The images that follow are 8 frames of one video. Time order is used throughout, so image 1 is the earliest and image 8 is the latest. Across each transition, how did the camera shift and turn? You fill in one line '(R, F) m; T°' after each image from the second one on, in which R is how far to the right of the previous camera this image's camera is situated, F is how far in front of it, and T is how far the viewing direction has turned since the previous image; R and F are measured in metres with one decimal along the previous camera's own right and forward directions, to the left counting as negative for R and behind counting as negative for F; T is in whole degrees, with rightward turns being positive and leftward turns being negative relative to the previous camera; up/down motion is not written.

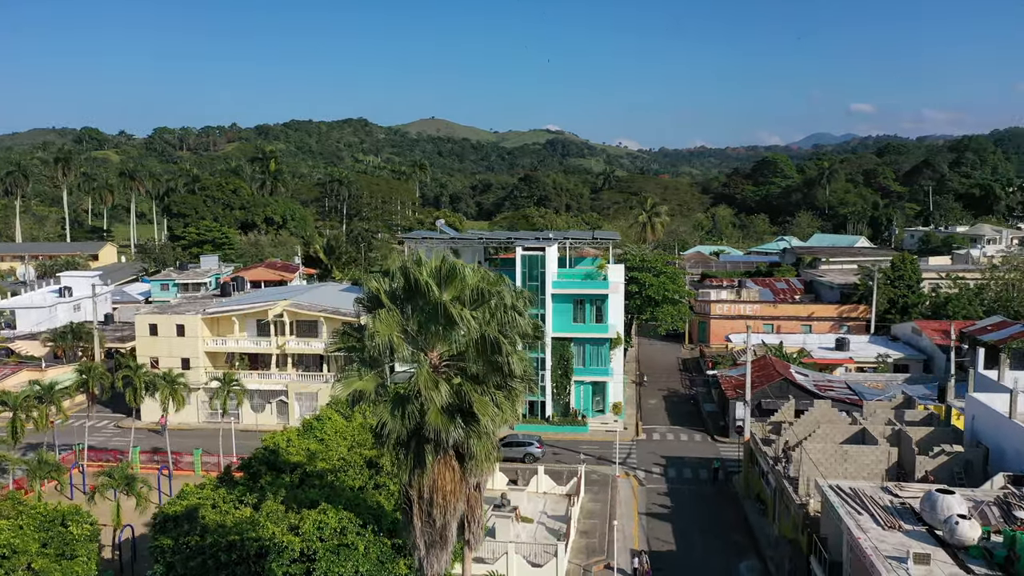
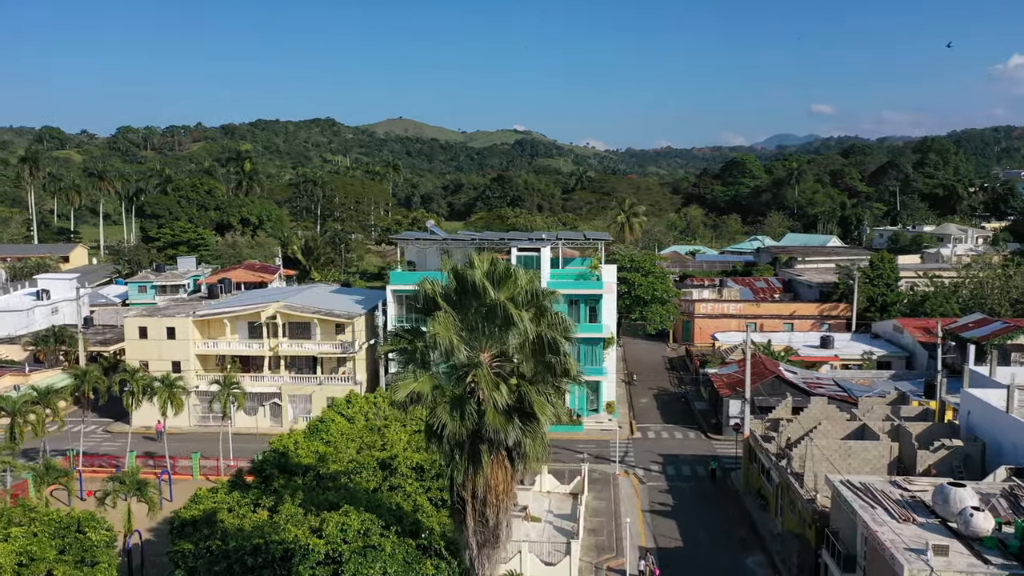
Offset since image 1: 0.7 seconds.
(-1.0, -0.1) m; +2°
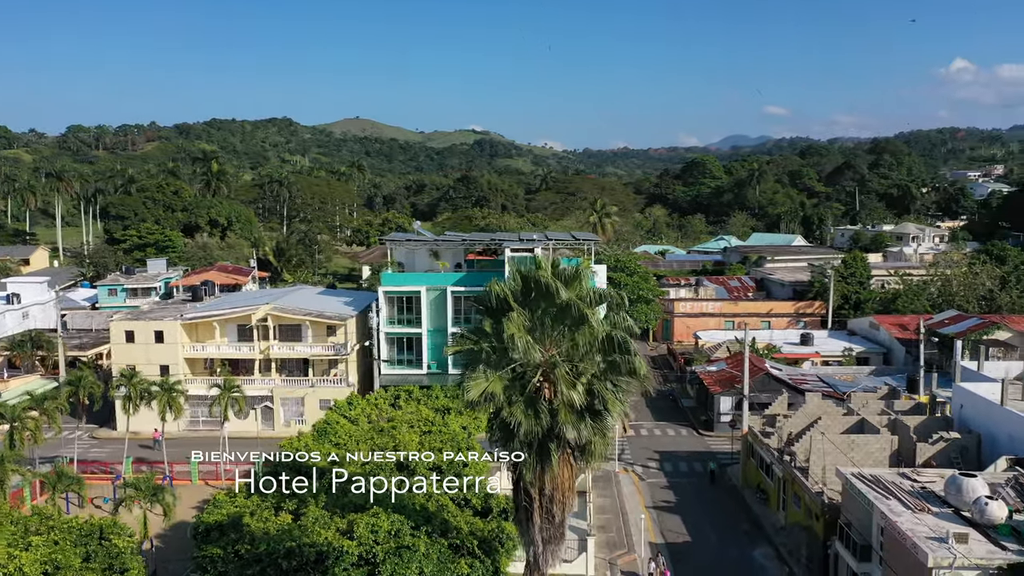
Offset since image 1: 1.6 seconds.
(-1.3, -0.1) m; +3°
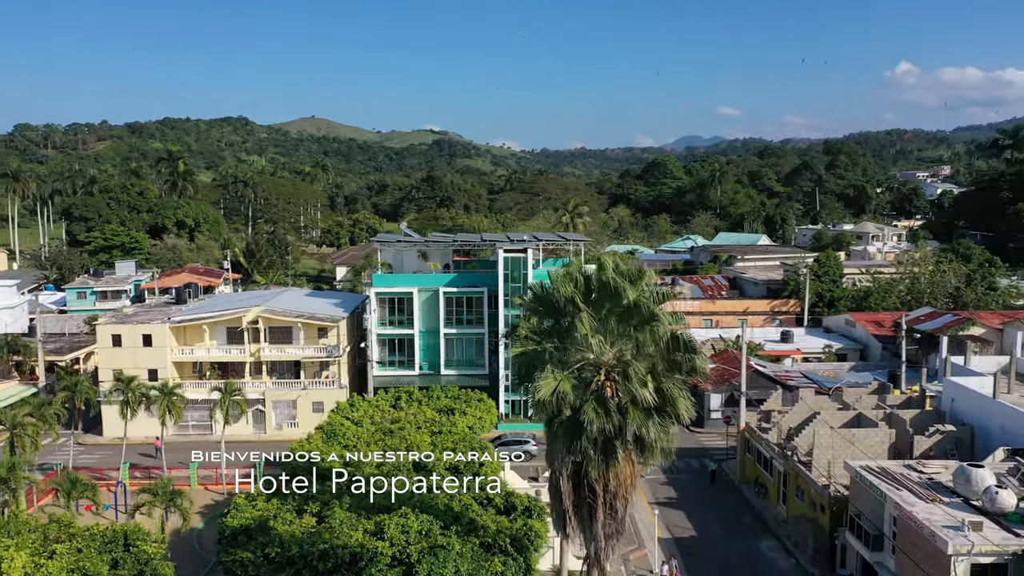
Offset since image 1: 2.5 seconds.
(-1.3, -0.1) m; +3°
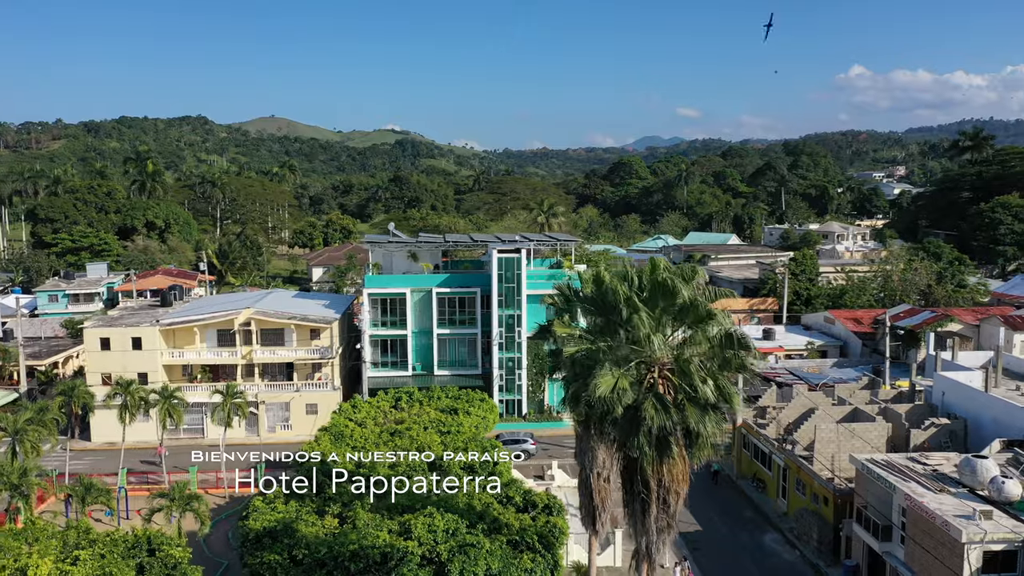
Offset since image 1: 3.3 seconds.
(-1.1, -0.1) m; +2°
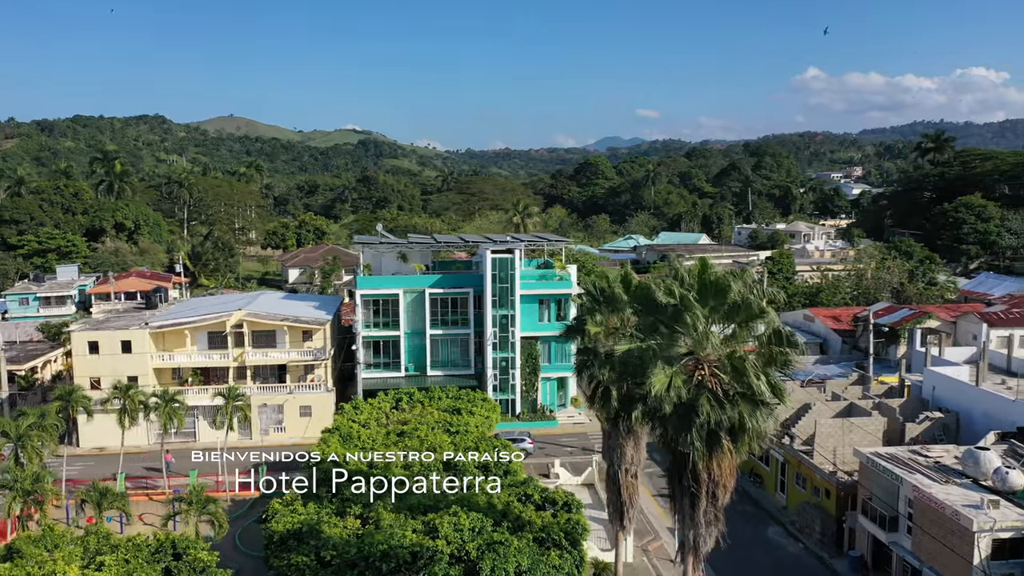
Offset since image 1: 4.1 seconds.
(-1.1, -0.1) m; +2°
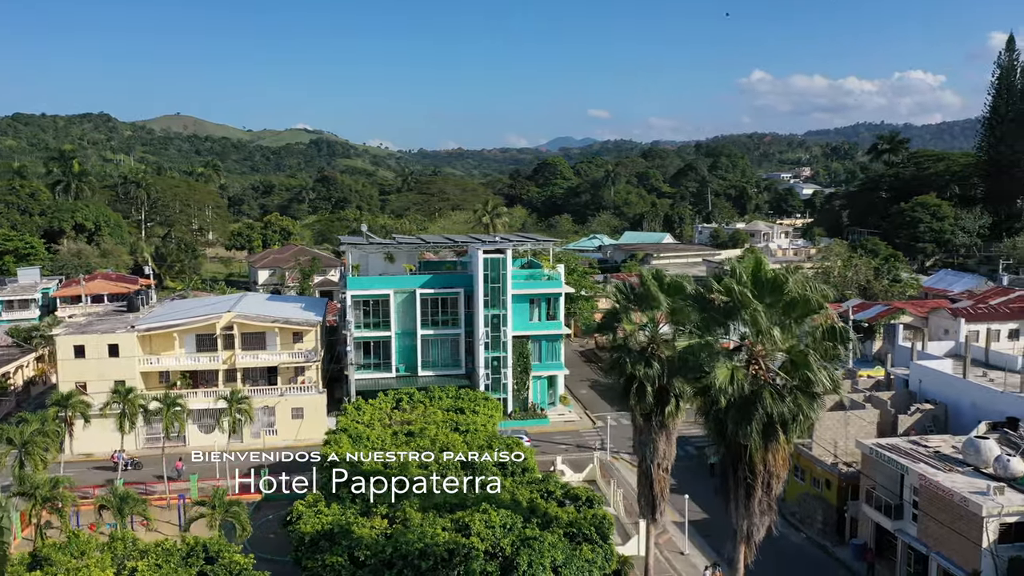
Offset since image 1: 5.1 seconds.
(-1.4, -0.2) m; +3°
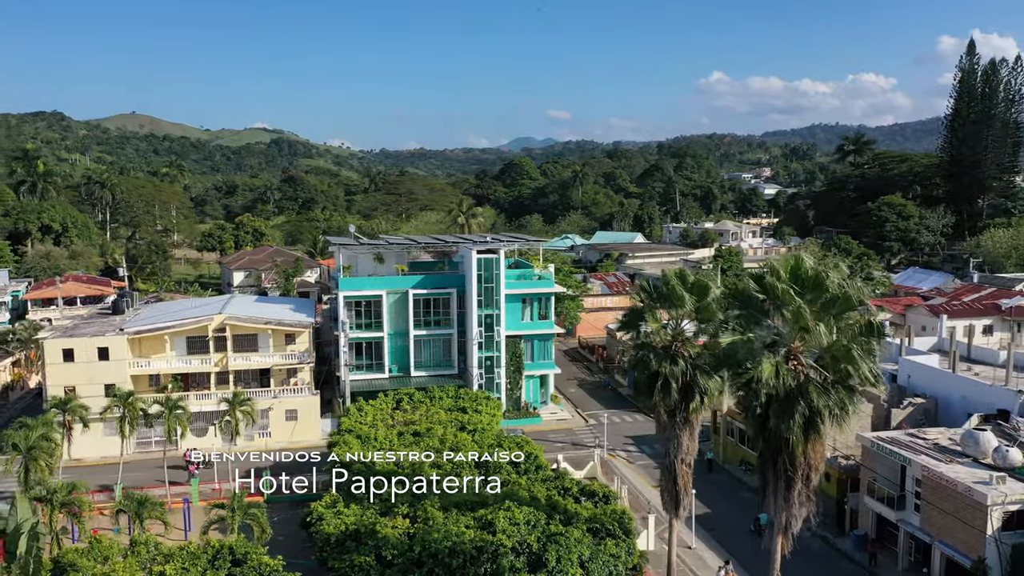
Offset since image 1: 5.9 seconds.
(-1.1, -0.2) m; +2°
